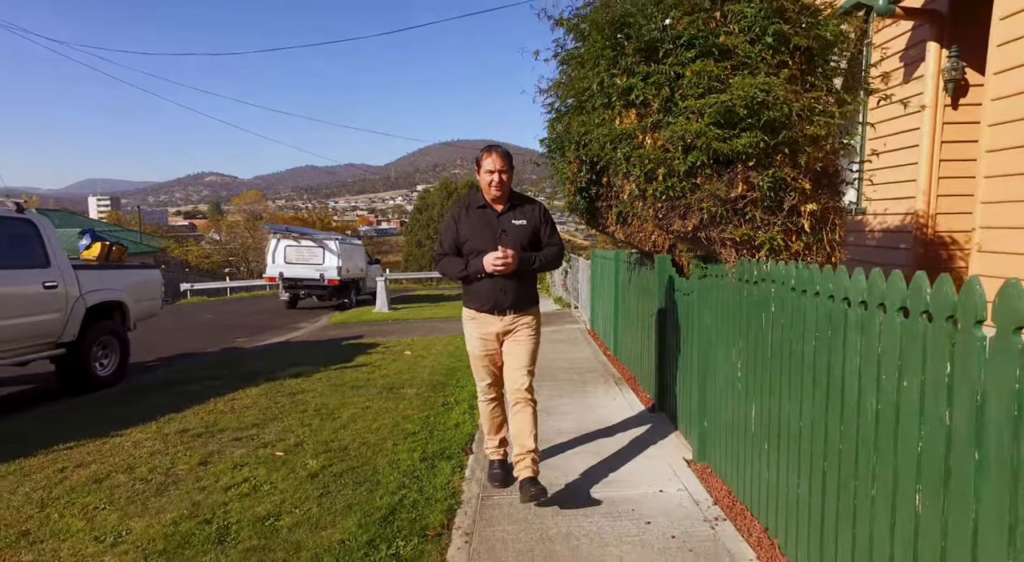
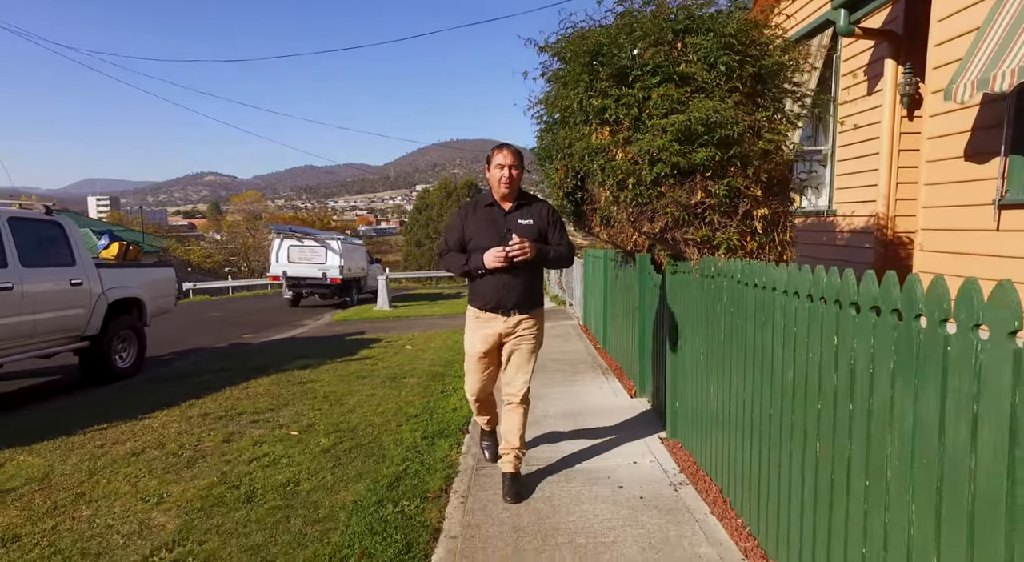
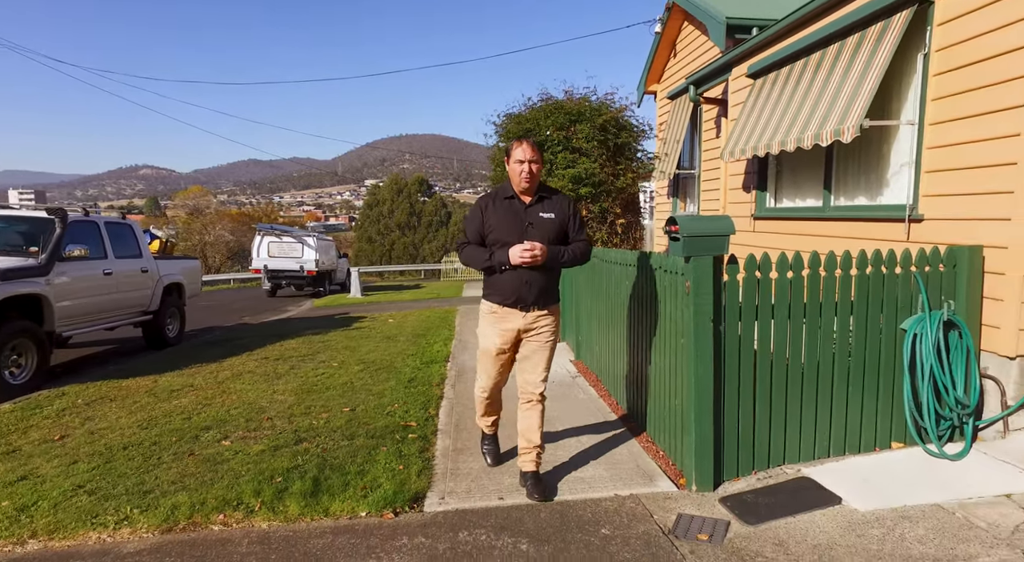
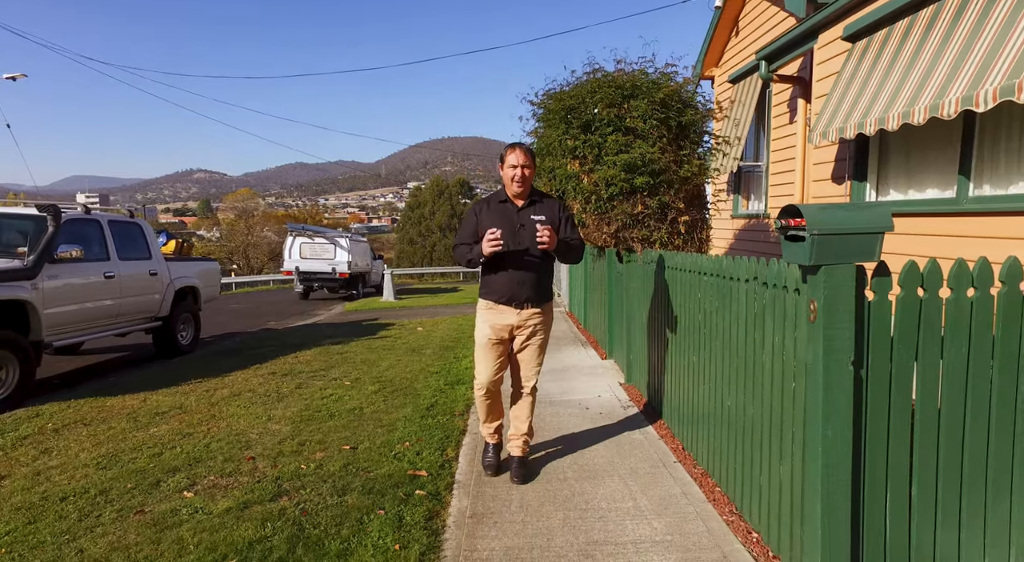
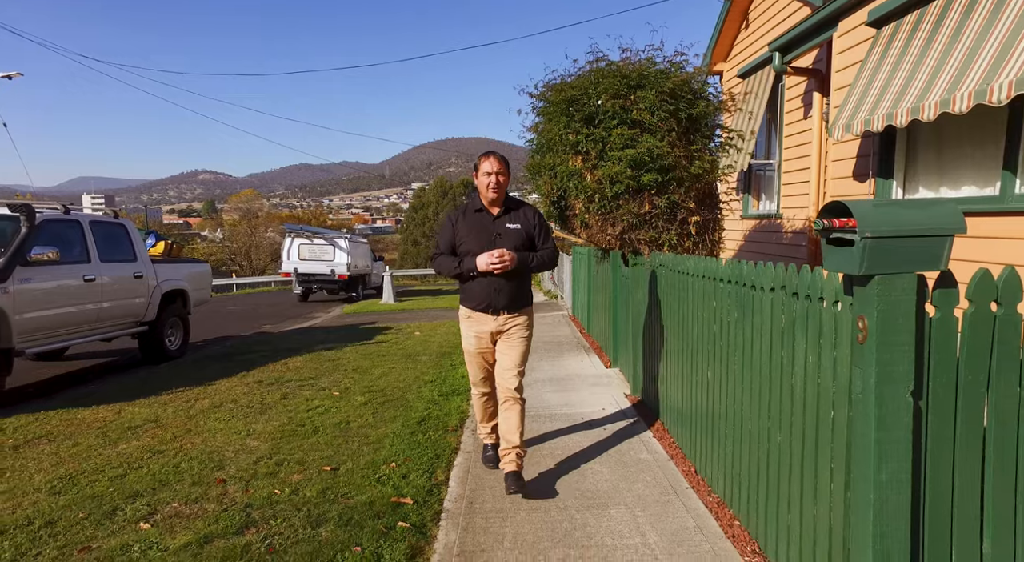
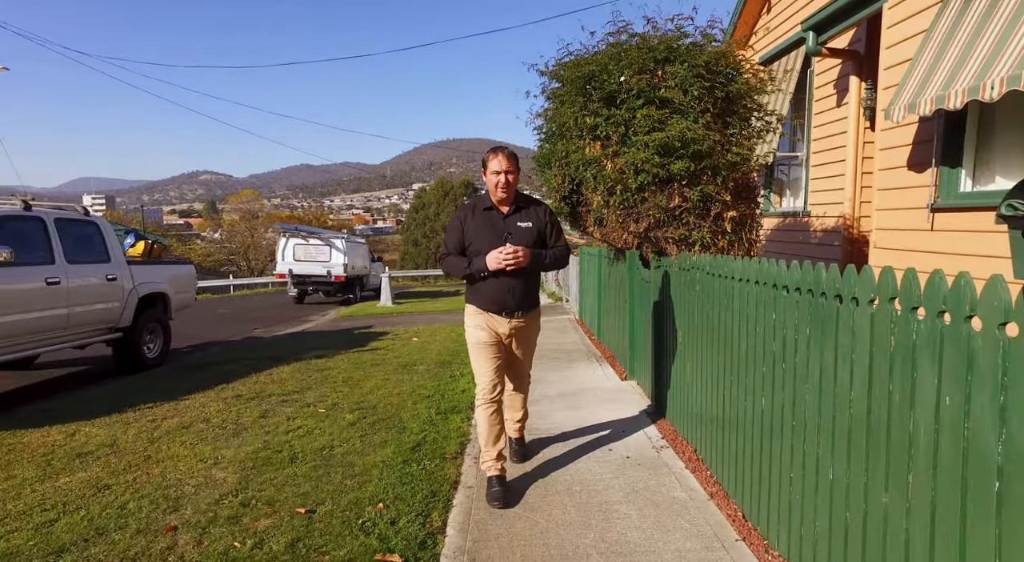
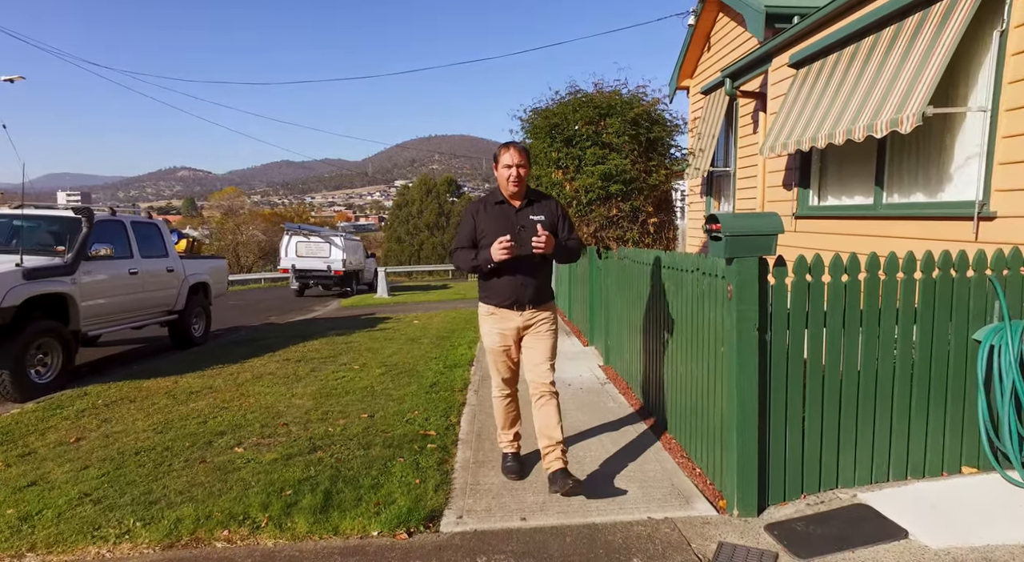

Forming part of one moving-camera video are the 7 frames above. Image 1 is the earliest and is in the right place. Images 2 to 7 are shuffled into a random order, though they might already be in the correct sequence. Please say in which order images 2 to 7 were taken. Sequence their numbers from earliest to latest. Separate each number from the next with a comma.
2, 6, 5, 4, 7, 3
